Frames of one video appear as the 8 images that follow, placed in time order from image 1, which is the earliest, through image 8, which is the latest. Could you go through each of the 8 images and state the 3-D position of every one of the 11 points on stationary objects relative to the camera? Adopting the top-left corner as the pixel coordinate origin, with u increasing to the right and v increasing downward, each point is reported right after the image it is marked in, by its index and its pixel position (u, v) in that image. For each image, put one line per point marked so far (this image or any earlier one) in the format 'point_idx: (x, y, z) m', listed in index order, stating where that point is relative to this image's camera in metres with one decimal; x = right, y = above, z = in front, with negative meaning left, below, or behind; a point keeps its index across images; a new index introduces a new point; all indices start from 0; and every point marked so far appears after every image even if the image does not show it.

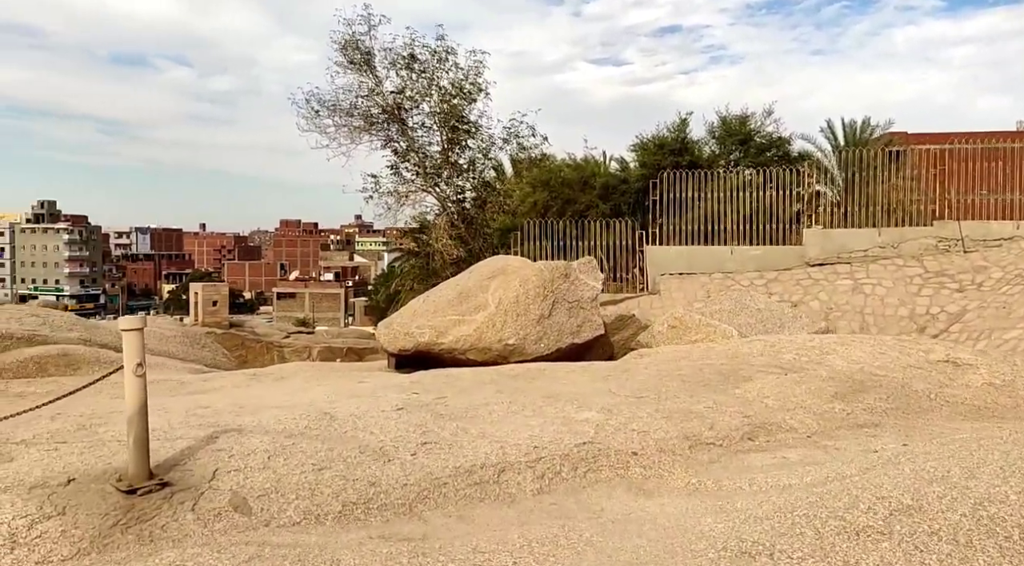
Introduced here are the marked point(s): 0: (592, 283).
0: (+0.5, 0.0, +5.6) m
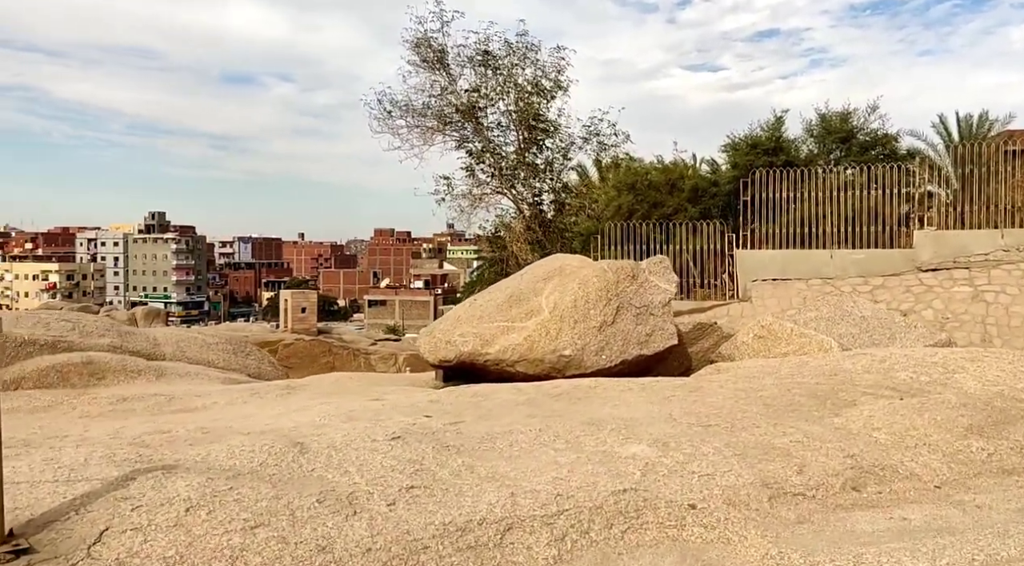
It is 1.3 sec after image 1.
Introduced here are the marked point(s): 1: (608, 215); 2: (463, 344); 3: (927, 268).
0: (+0.9, 0.0, +4.9) m
1: (+1.5, +1.1, +14.0) m
2: (-0.2, -0.4, +4.7) m
3: (+5.3, +0.2, +10.7) m
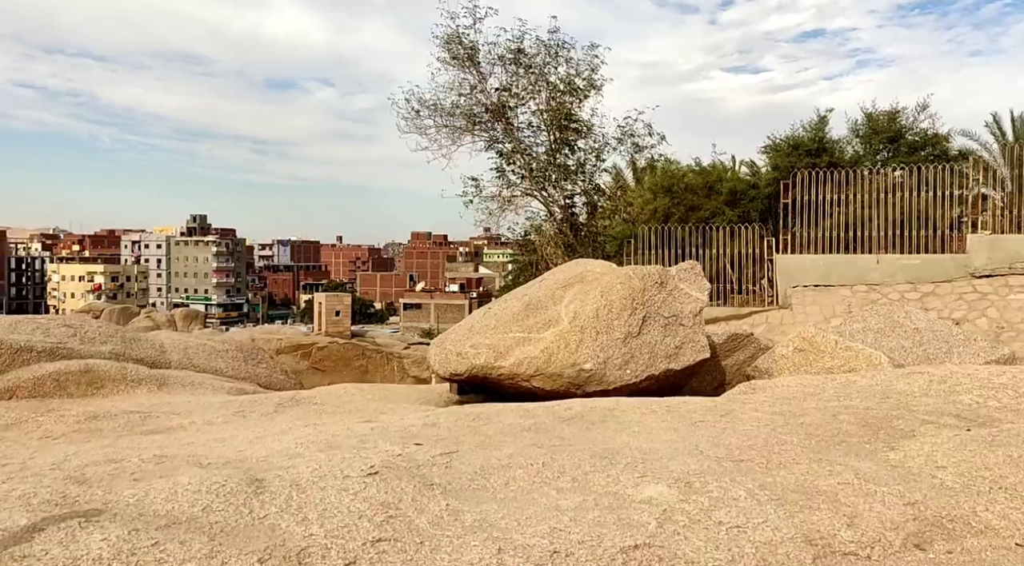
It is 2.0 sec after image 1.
0: (+1.0, -0.1, +4.5) m
1: (+2.0, +1.0, +13.6) m
2: (-0.1, -0.4, +4.4) m
3: (+5.6, +0.1, +10.1) m
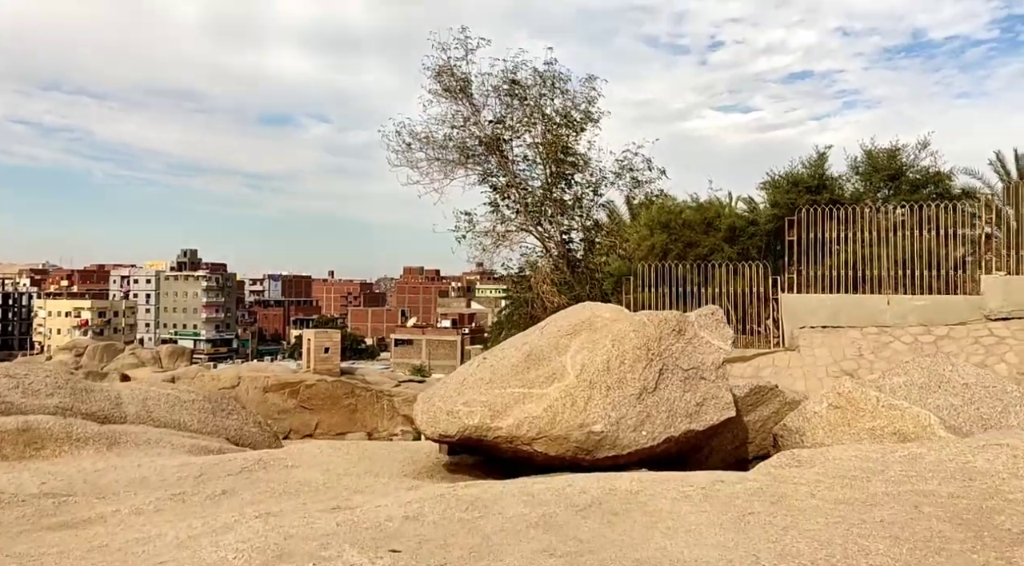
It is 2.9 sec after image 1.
0: (+1.0, -0.3, +4.0) m
1: (+1.9, +0.4, +13.1) m
2: (-0.2, -0.6, +3.9) m
3: (+5.6, -0.4, +9.6) m
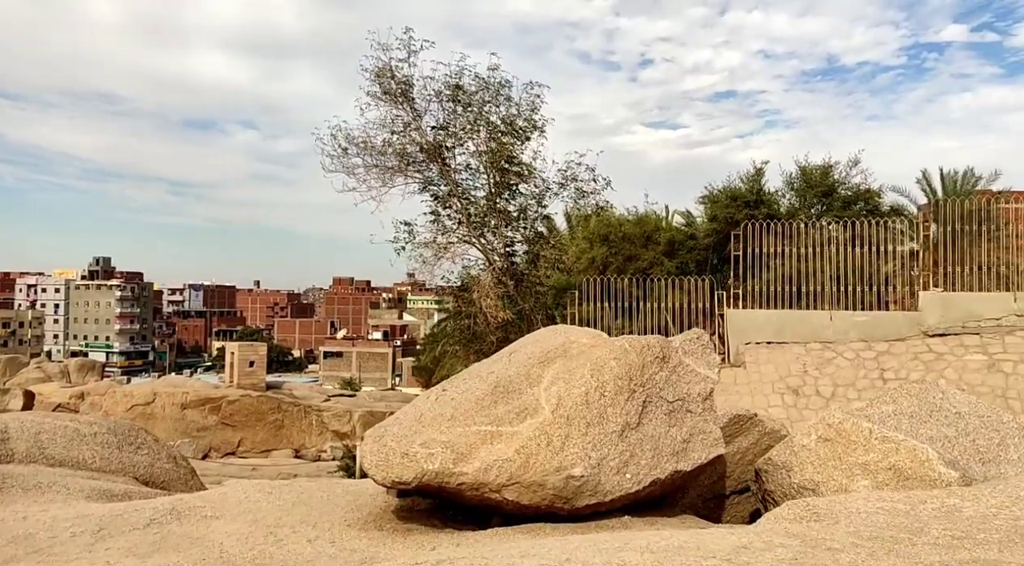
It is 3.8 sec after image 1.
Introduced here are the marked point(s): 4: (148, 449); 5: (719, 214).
0: (+0.8, -0.4, +3.6) m
1: (+1.0, +0.2, +12.8) m
2: (-0.3, -0.7, +3.4) m
3: (+4.9, -0.6, +9.6) m
4: (-2.2, -1.0, +5.1) m
5: (+3.8, +1.3, +14.9) m
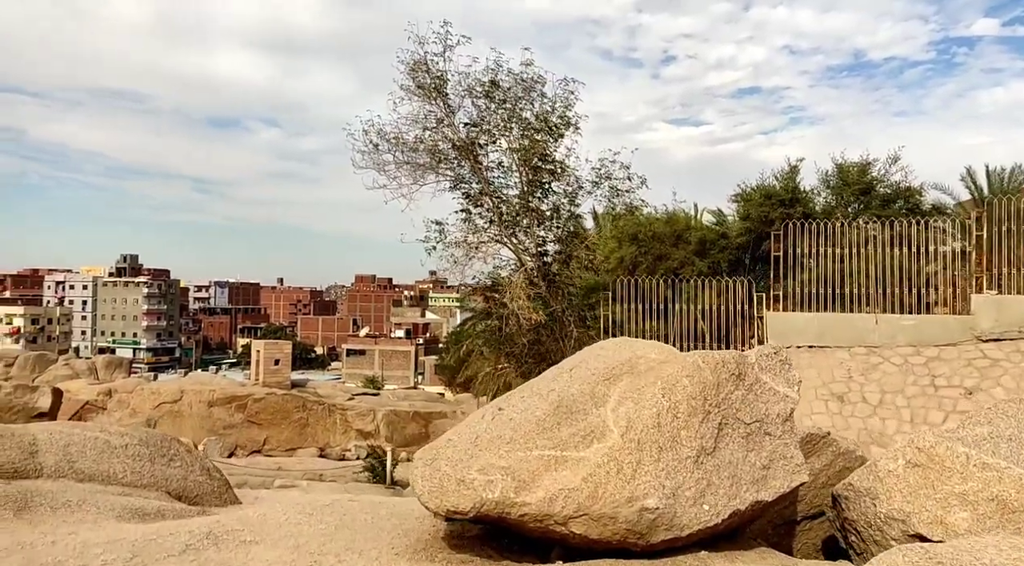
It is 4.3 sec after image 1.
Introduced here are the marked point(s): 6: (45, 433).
0: (+1.1, -0.4, +3.3) m
1: (+1.5, +0.1, +12.4) m
2: (-0.1, -0.8, +3.1) m
3: (+5.3, -0.6, +9.2) m
4: (-2.0, -1.0, +4.9) m
5: (+4.3, +1.2, +14.5) m
6: (-2.8, -0.9, +4.9) m
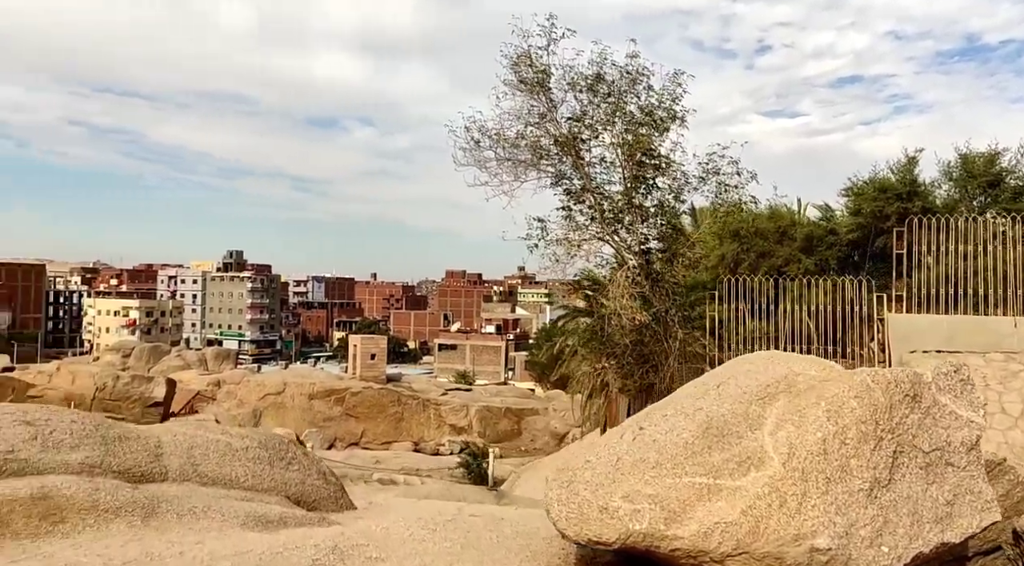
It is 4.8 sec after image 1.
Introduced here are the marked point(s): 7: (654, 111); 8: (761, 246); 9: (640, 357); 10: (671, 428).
0: (+1.6, -0.5, +2.9) m
1: (+2.9, +0.2, +12.0) m
2: (+0.4, -0.8, +2.9) m
3: (+6.4, -0.6, +8.3) m
4: (-1.3, -1.1, +4.9) m
5: (+6.0, +1.3, +13.7) m
6: (-2.1, -0.9, +4.9) m
7: (+1.8, +2.2, +10.8) m
8: (+4.1, +0.6, +13.8) m
9: (+1.7, -1.0, +11.0) m
10: (+0.6, -0.5, +3.2) m
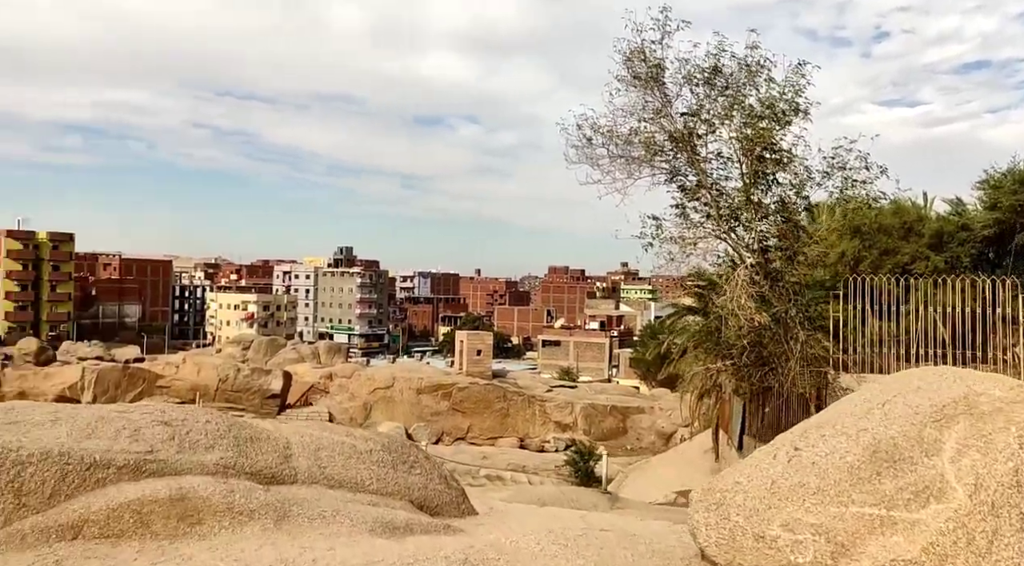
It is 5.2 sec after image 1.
0: (+2.0, -0.5, +2.6) m
1: (+4.5, +0.2, +11.4) m
2: (+0.9, -0.8, +2.6) m
3: (+7.5, -0.6, +7.3) m
4: (-0.6, -1.1, +4.8) m
5: (+7.7, +1.3, +12.7) m
6: (-1.4, -0.9, +5.0) m
7: (+3.3, +2.3, +10.3) m
8: (+5.9, +0.6, +13.0) m
9: (+3.2, -1.0, +10.6) m
10: (+1.1, -0.6, +3.0) m
